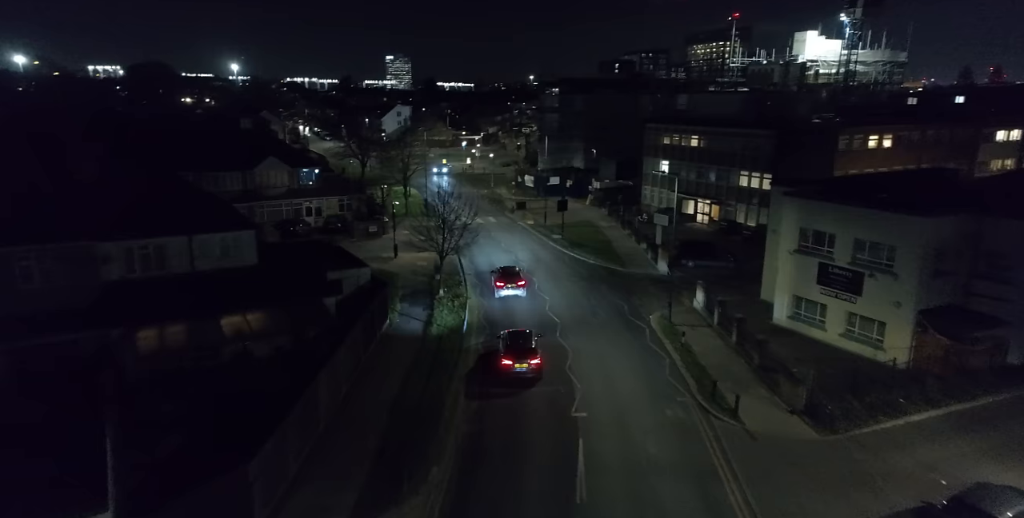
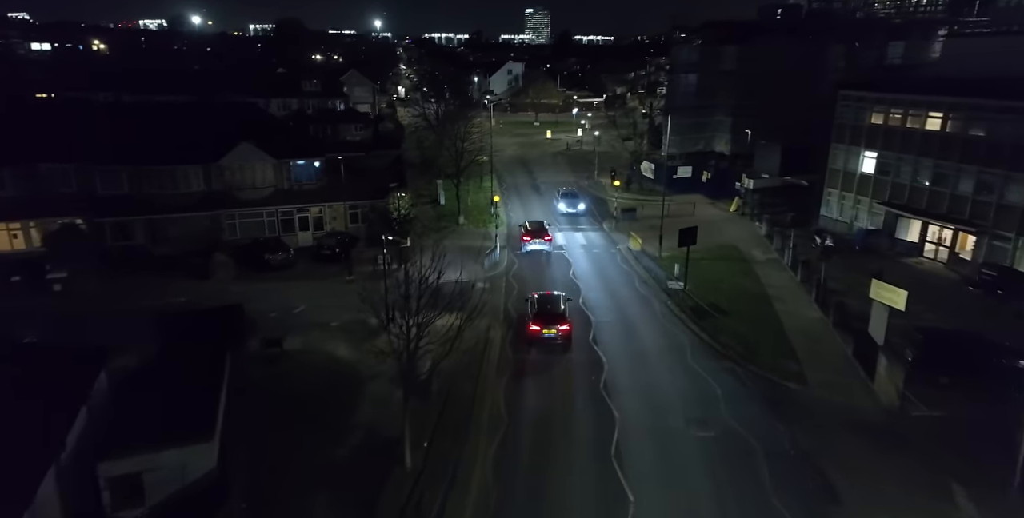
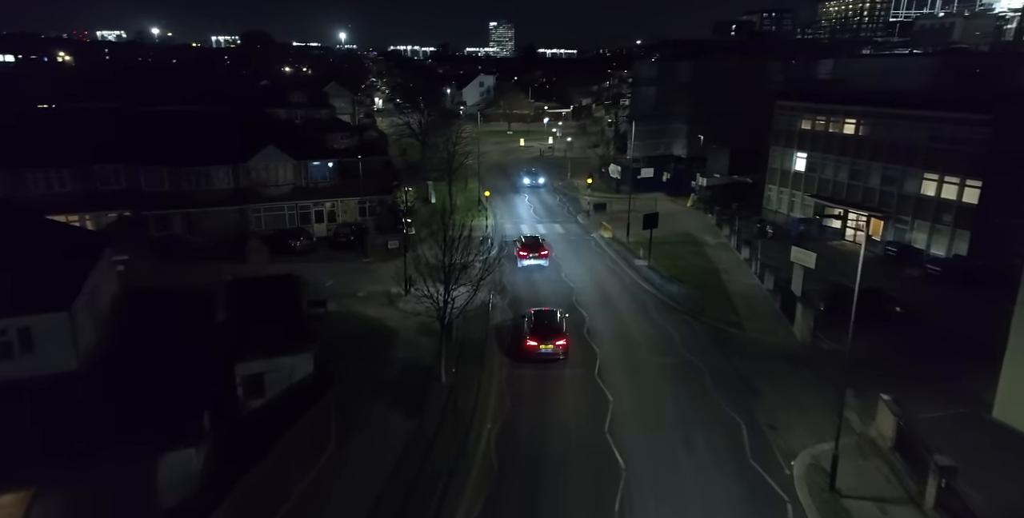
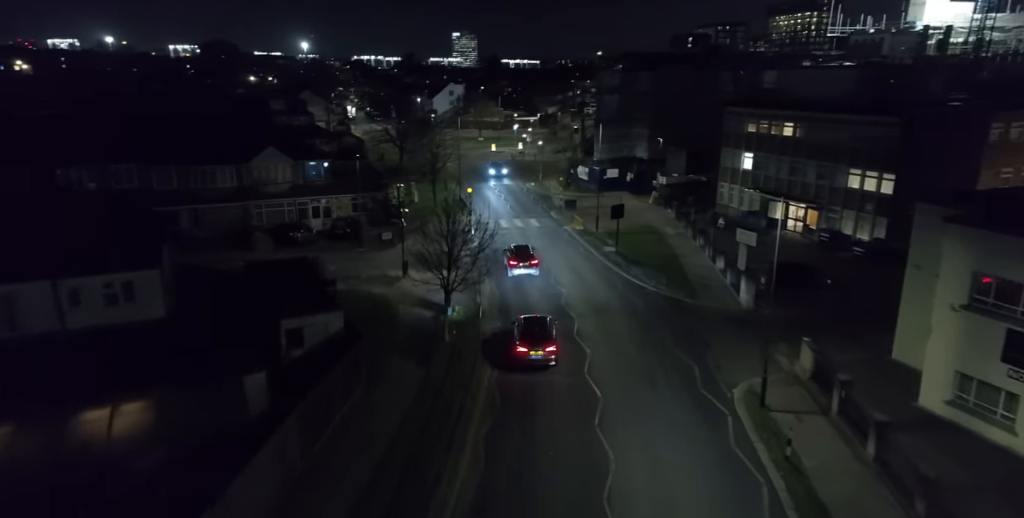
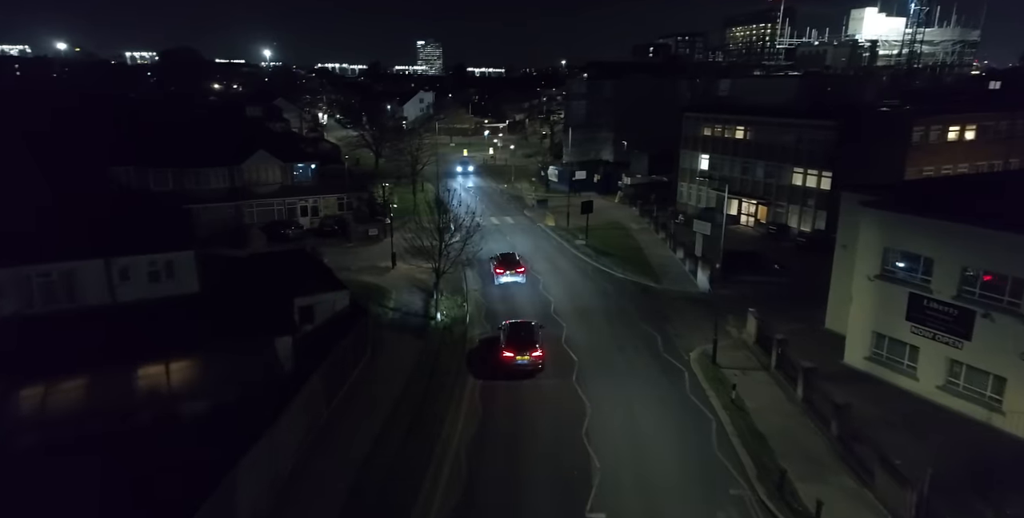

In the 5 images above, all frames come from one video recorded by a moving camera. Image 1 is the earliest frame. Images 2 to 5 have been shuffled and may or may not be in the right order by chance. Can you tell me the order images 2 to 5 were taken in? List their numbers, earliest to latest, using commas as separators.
5, 4, 3, 2
